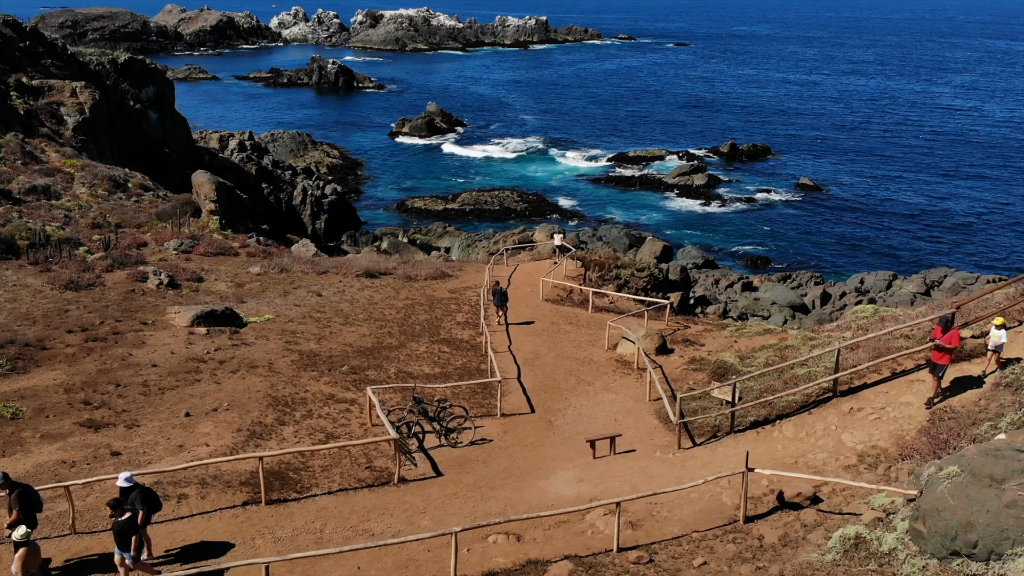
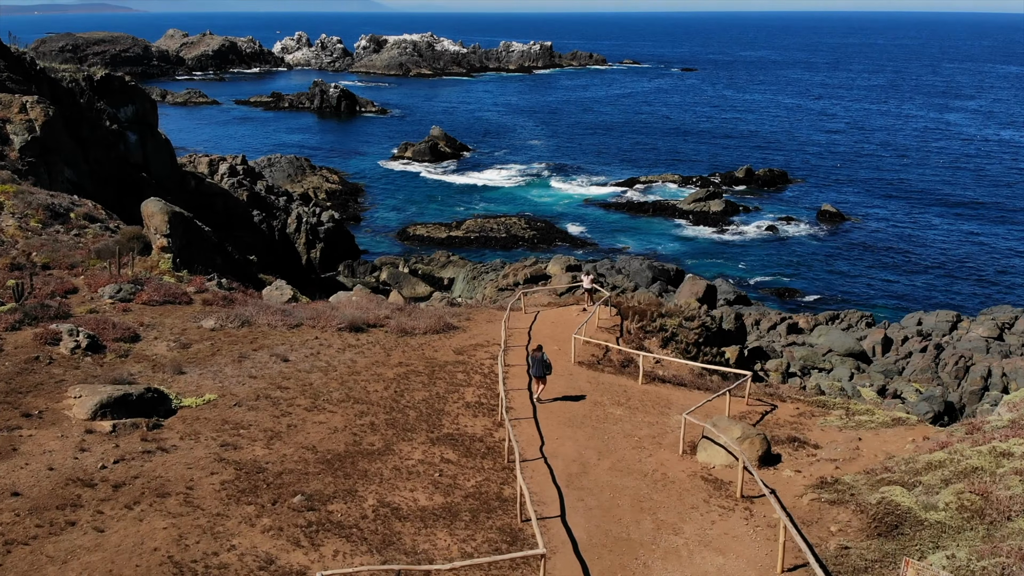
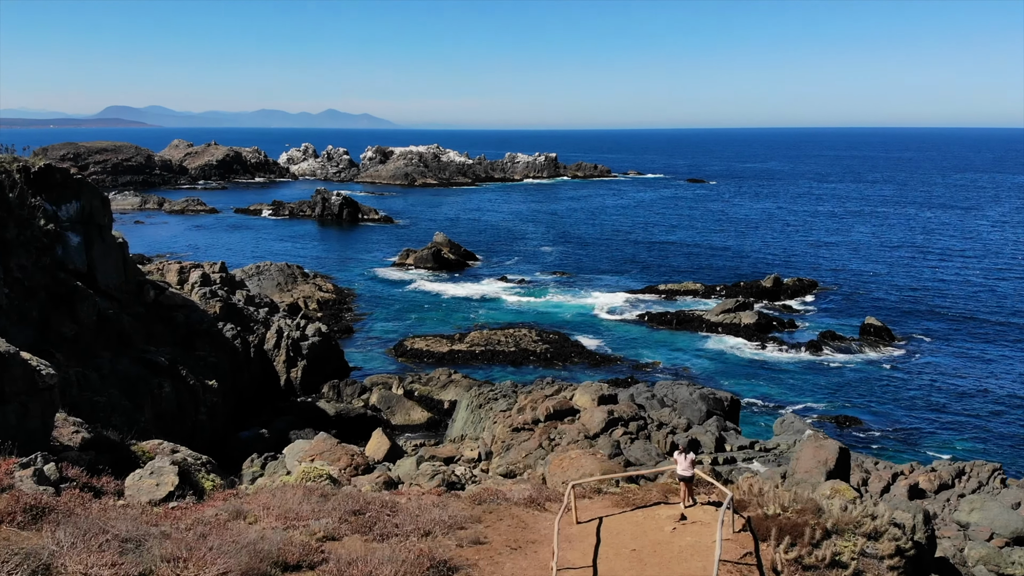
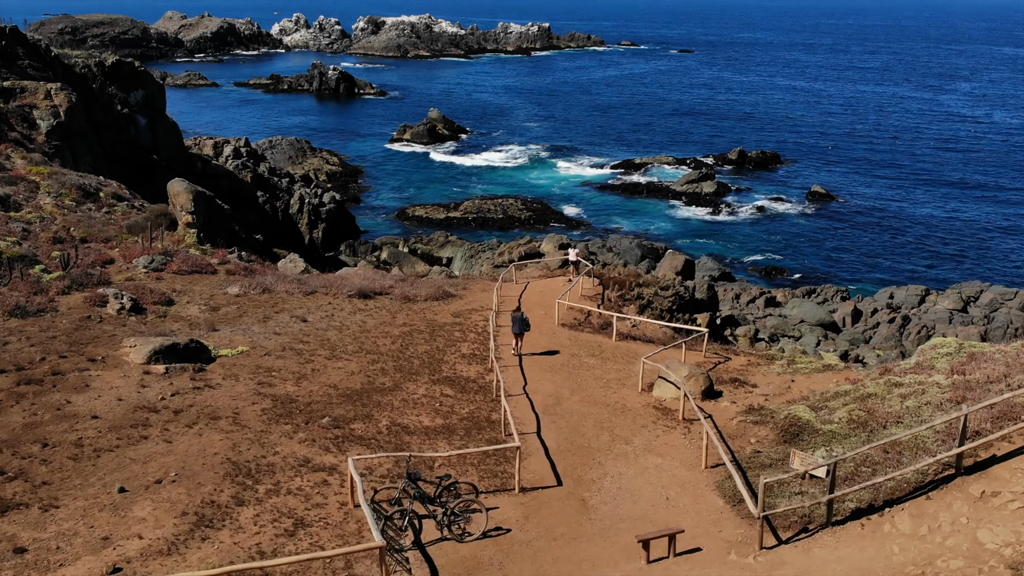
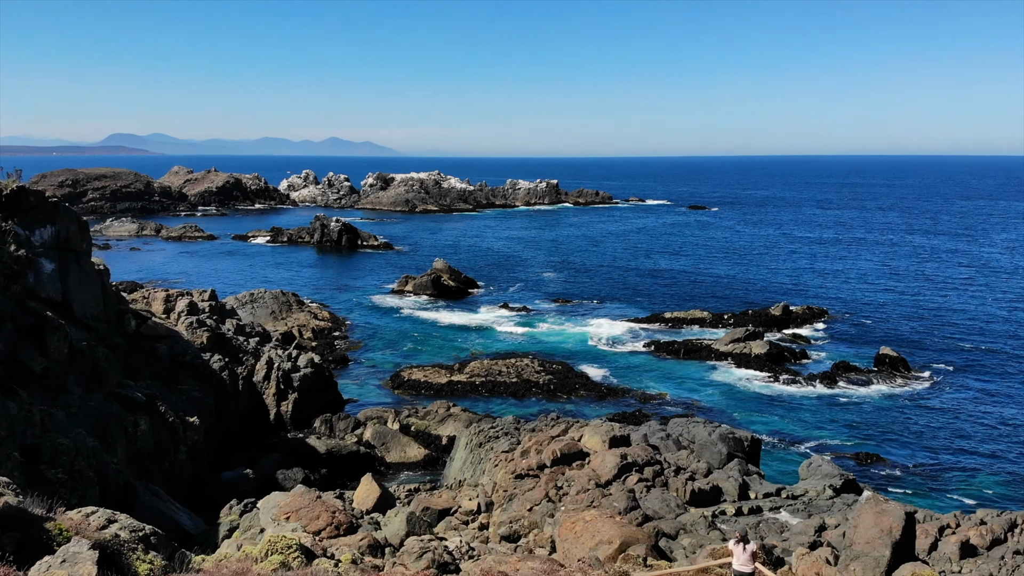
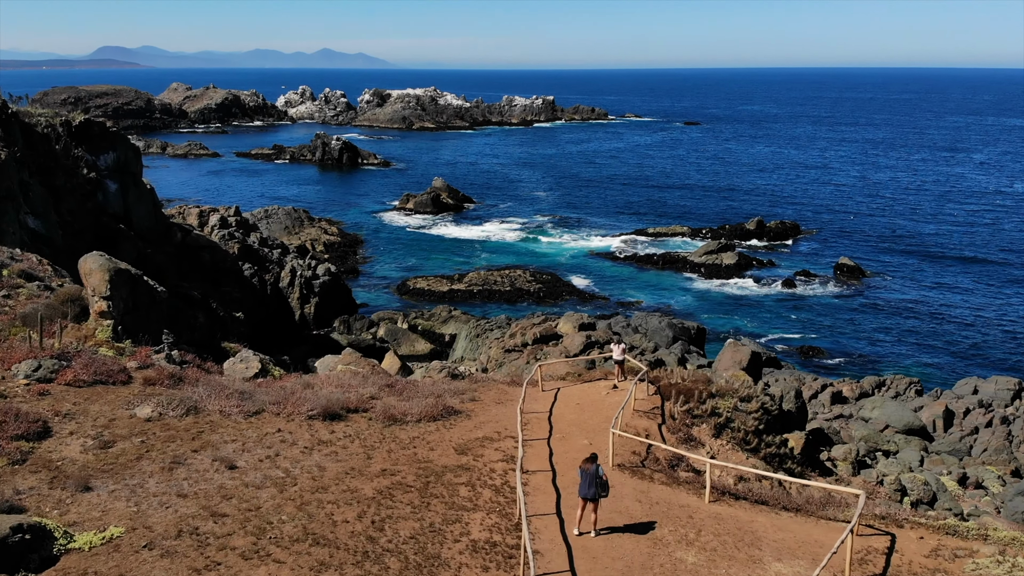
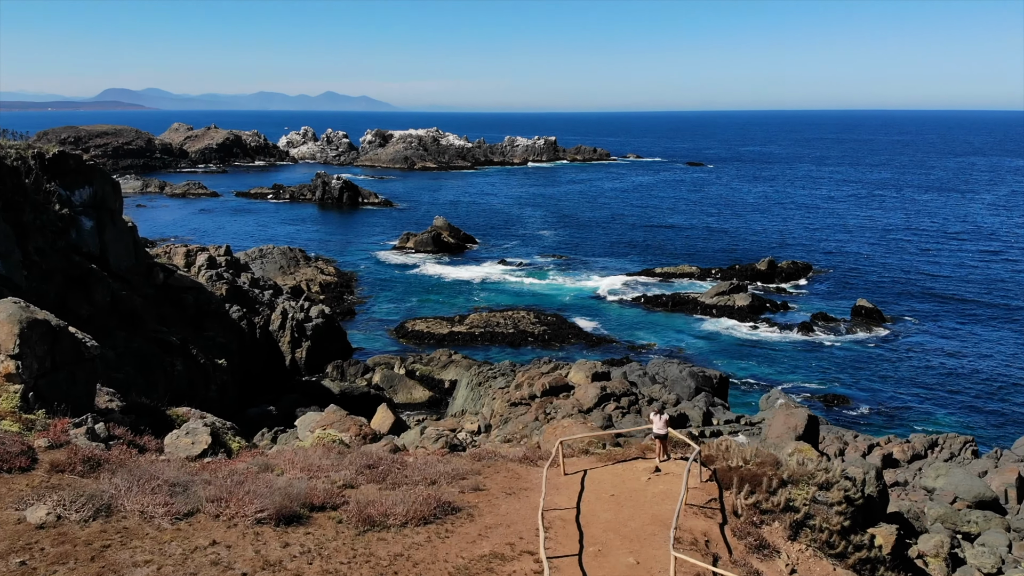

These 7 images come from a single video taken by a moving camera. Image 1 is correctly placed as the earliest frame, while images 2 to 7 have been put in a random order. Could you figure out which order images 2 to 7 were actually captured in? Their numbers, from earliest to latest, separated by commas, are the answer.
4, 2, 6, 7, 3, 5
